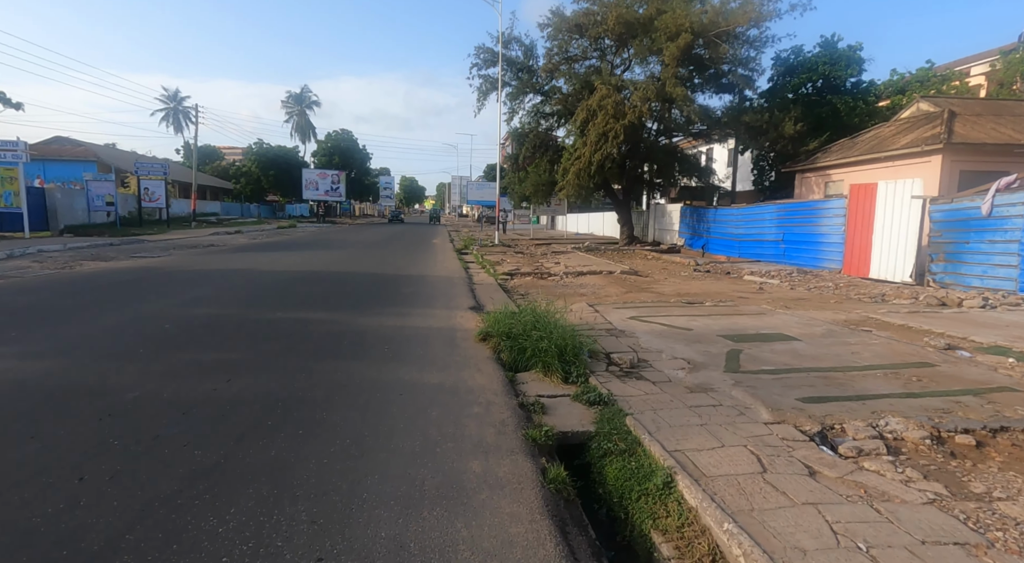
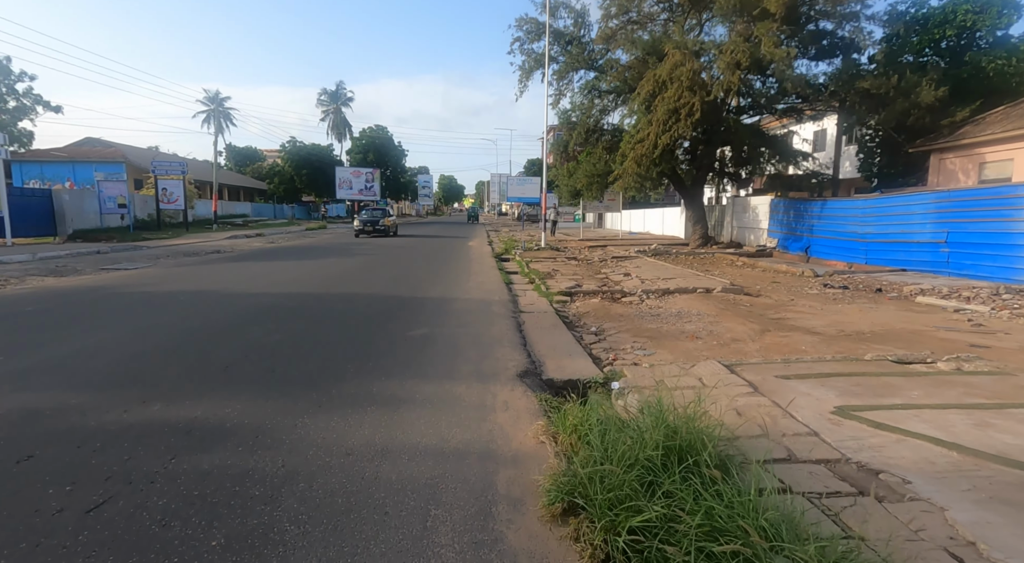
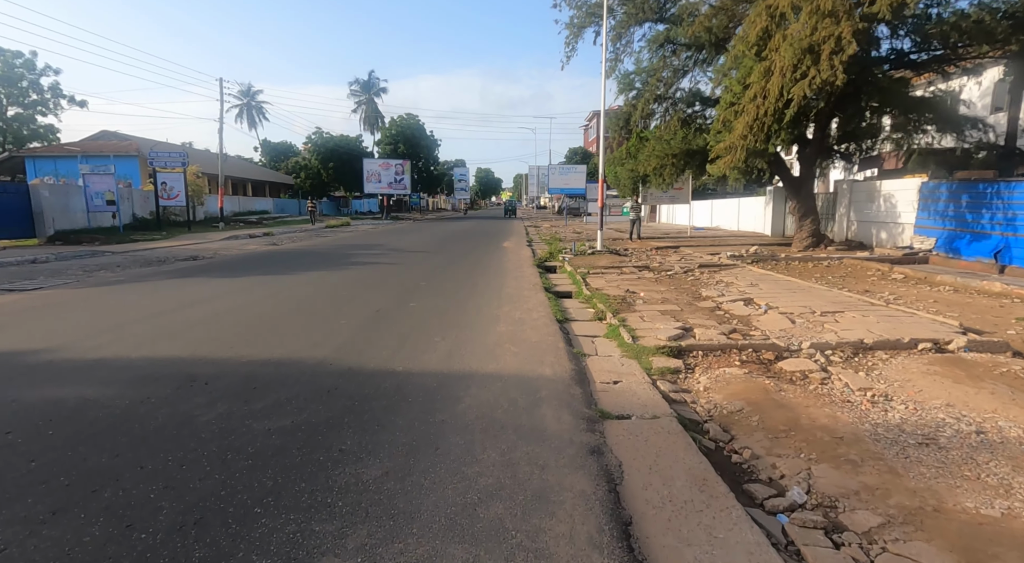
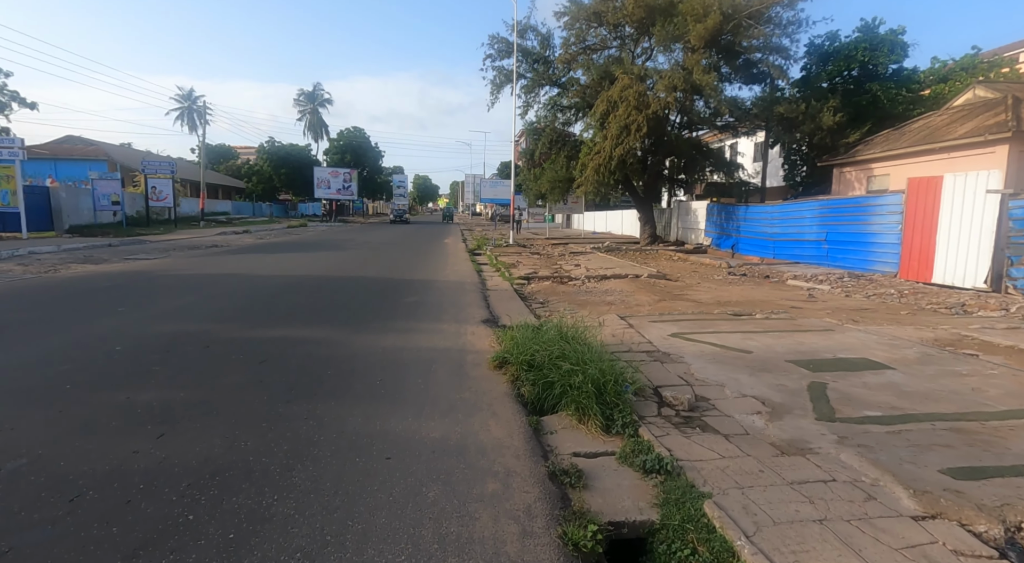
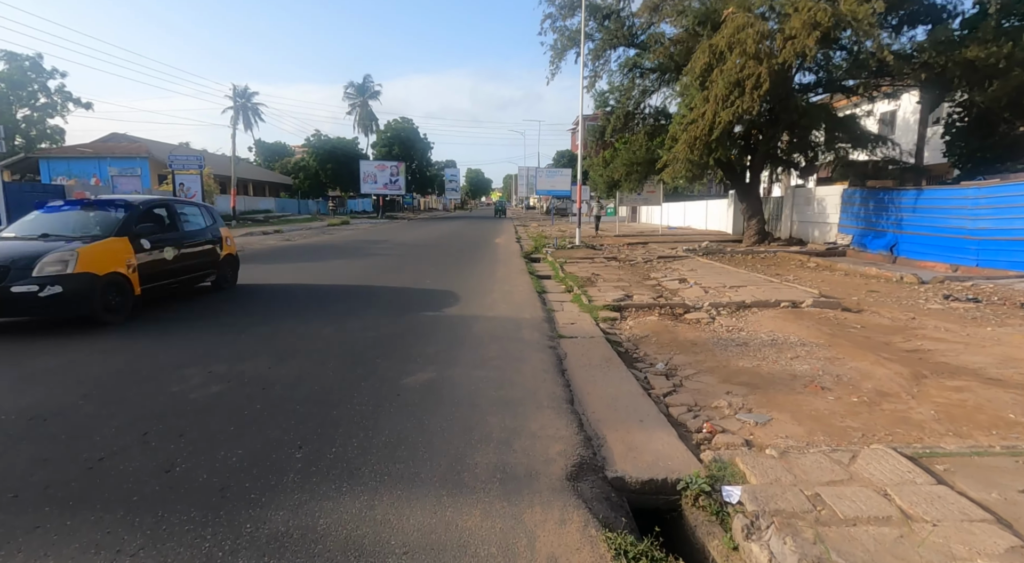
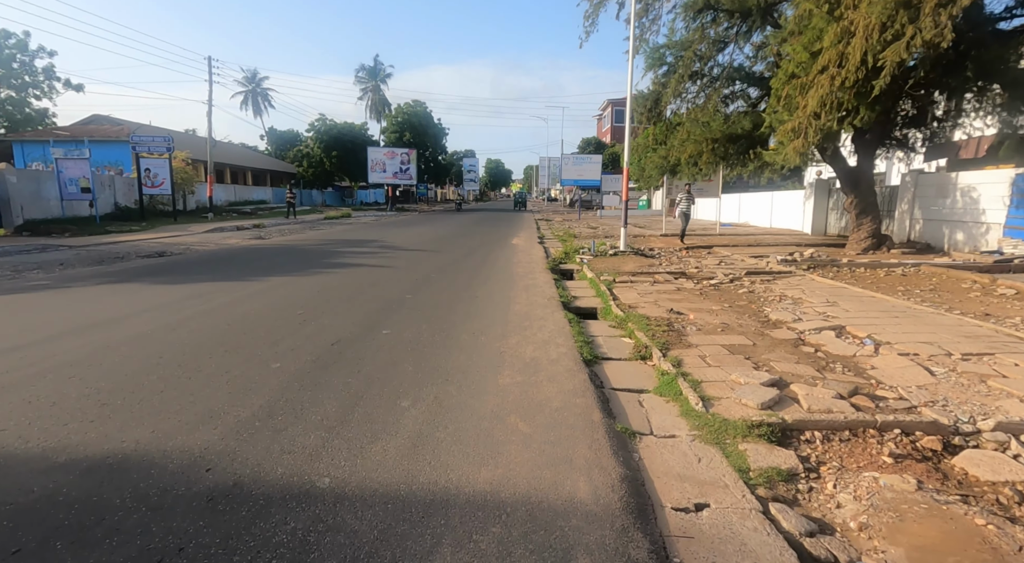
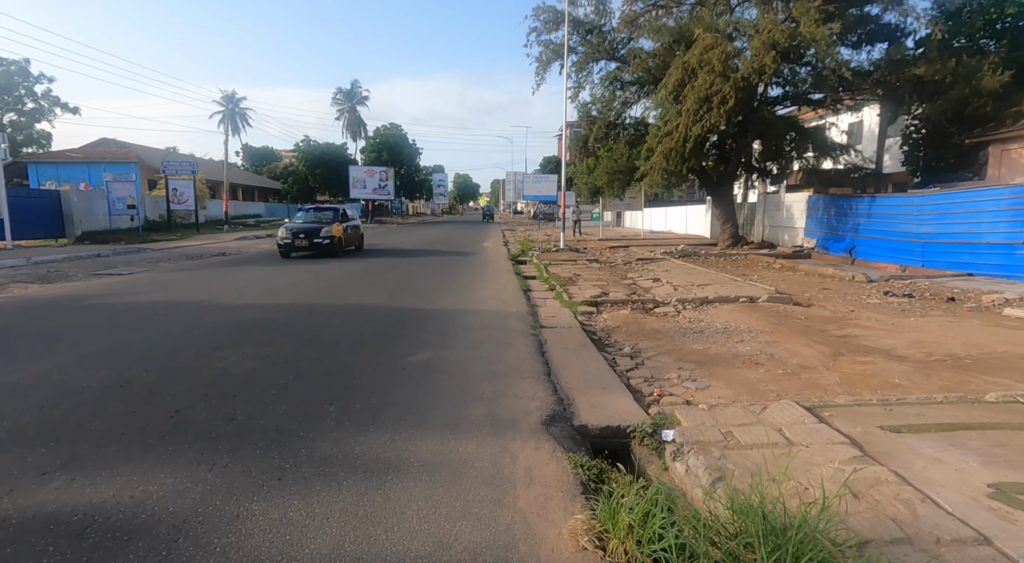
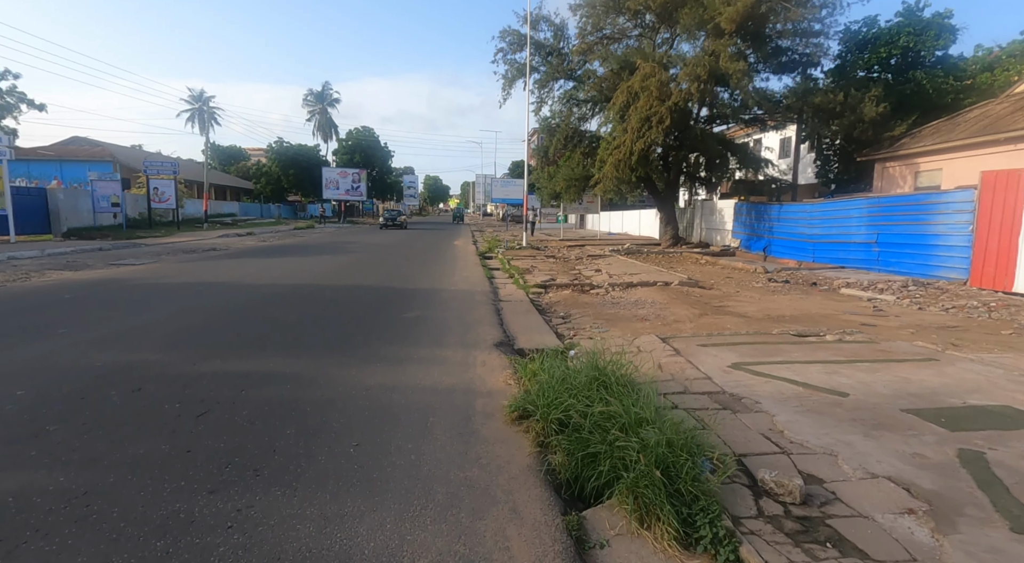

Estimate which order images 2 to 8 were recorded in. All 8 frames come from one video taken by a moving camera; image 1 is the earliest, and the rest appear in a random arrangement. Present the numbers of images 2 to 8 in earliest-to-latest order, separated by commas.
4, 8, 2, 7, 5, 3, 6
